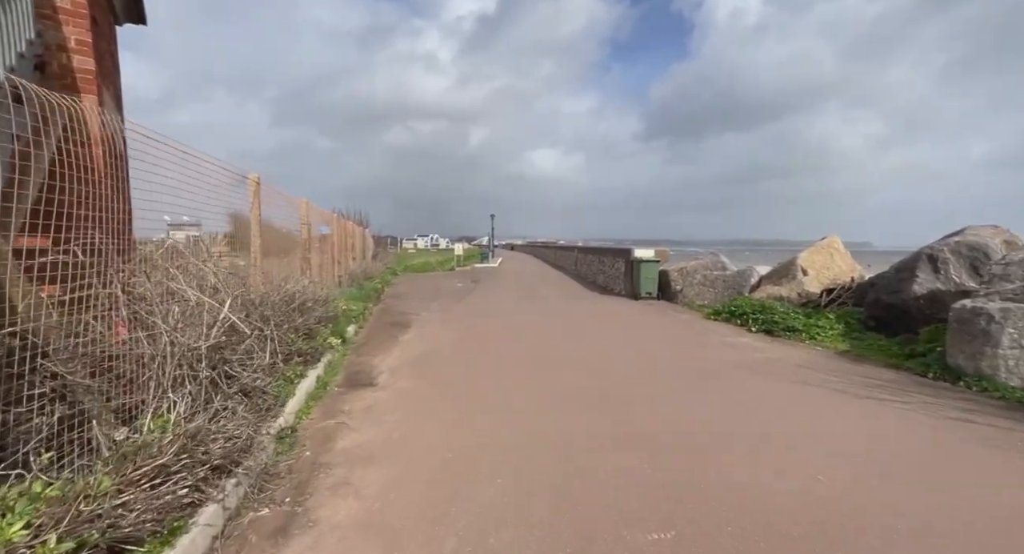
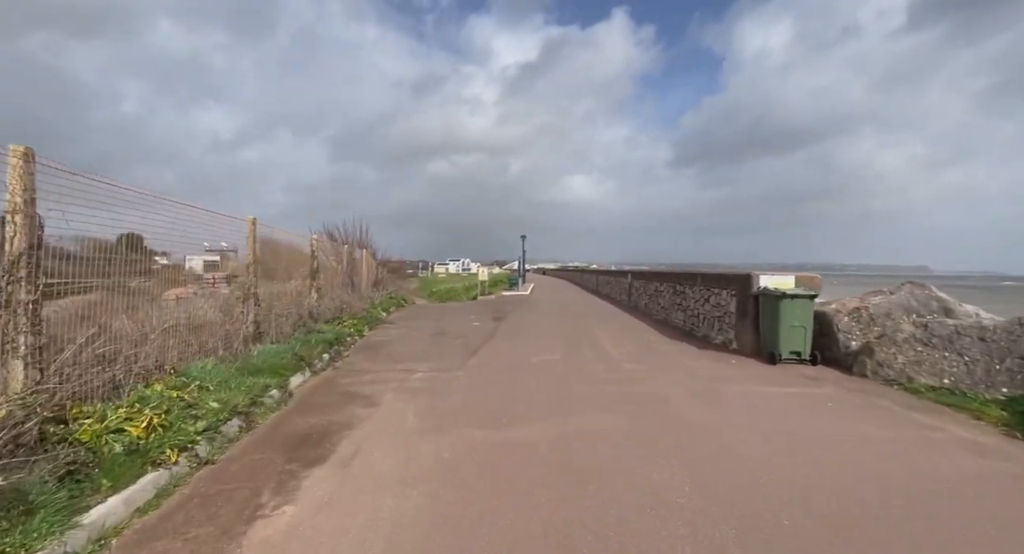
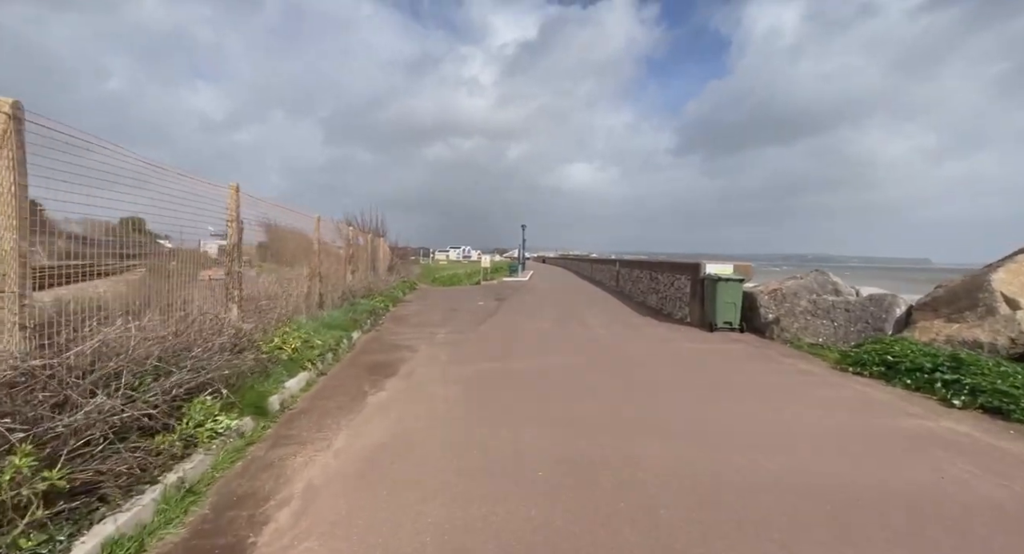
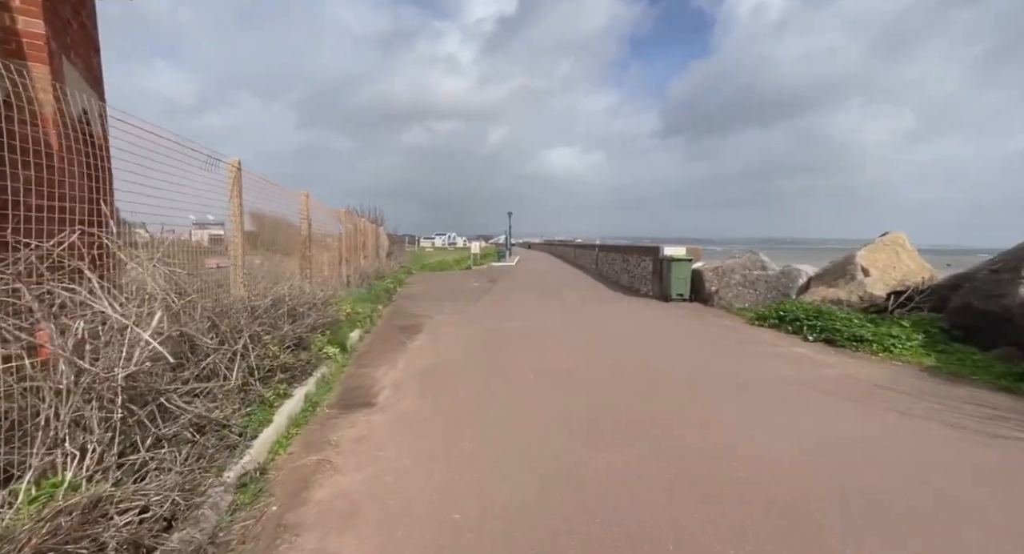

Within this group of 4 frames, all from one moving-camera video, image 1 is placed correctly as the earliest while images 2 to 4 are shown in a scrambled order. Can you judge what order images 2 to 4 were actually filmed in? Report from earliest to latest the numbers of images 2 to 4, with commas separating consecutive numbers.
4, 3, 2
